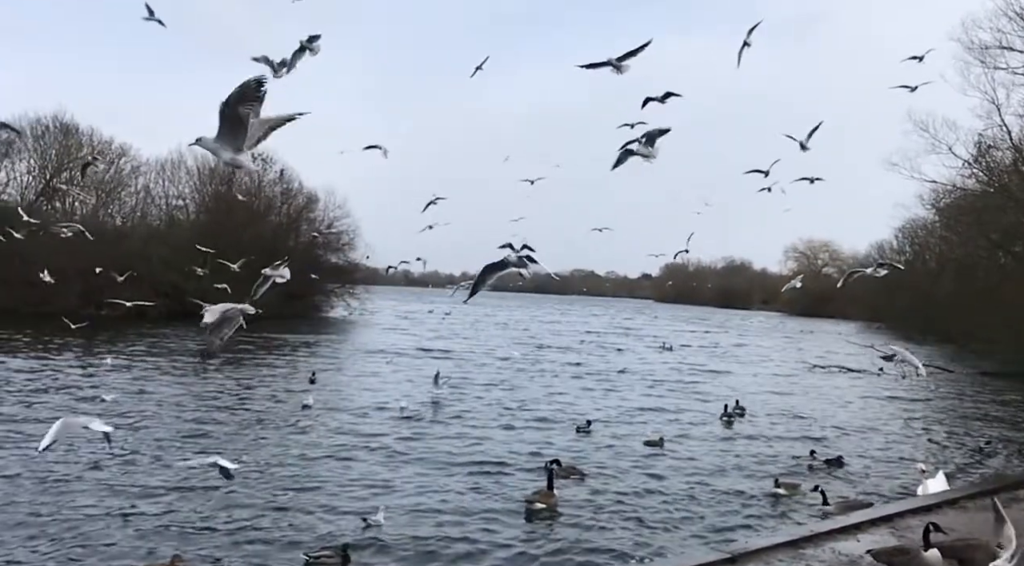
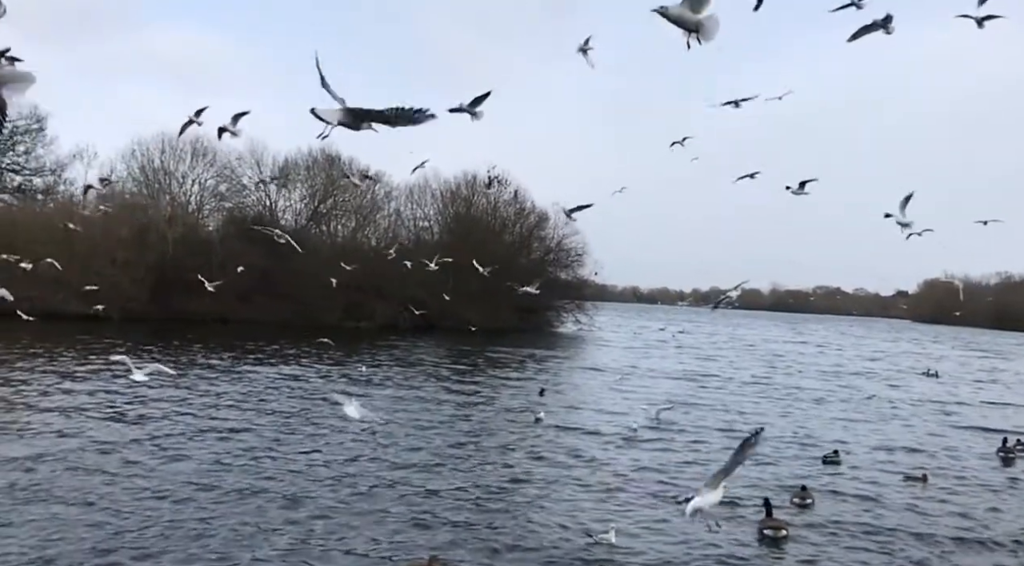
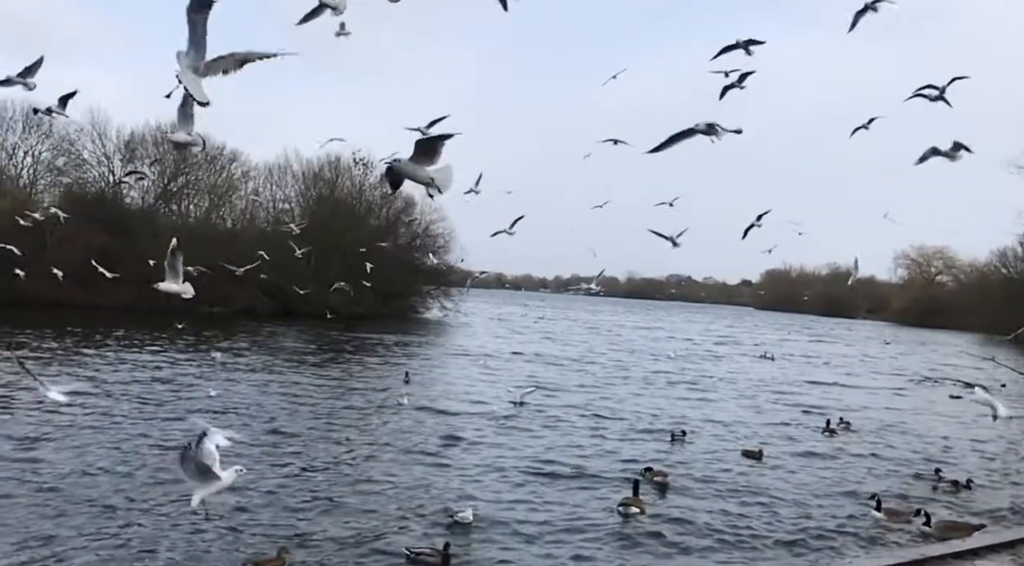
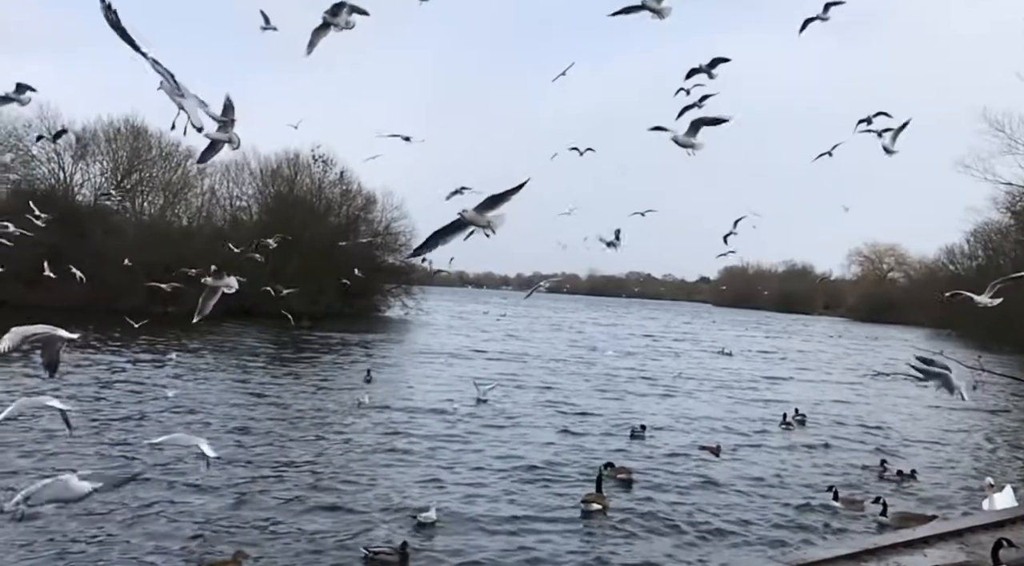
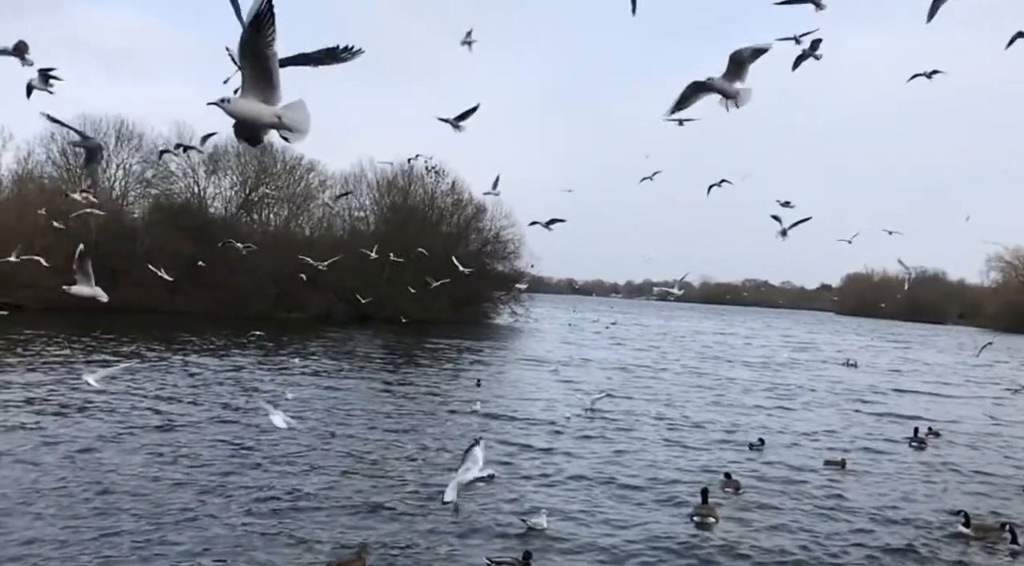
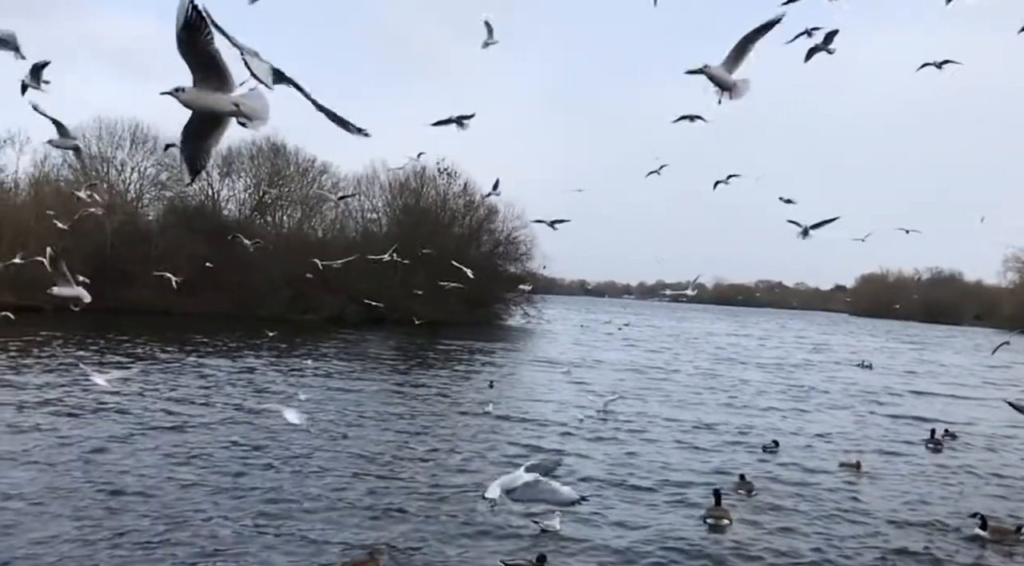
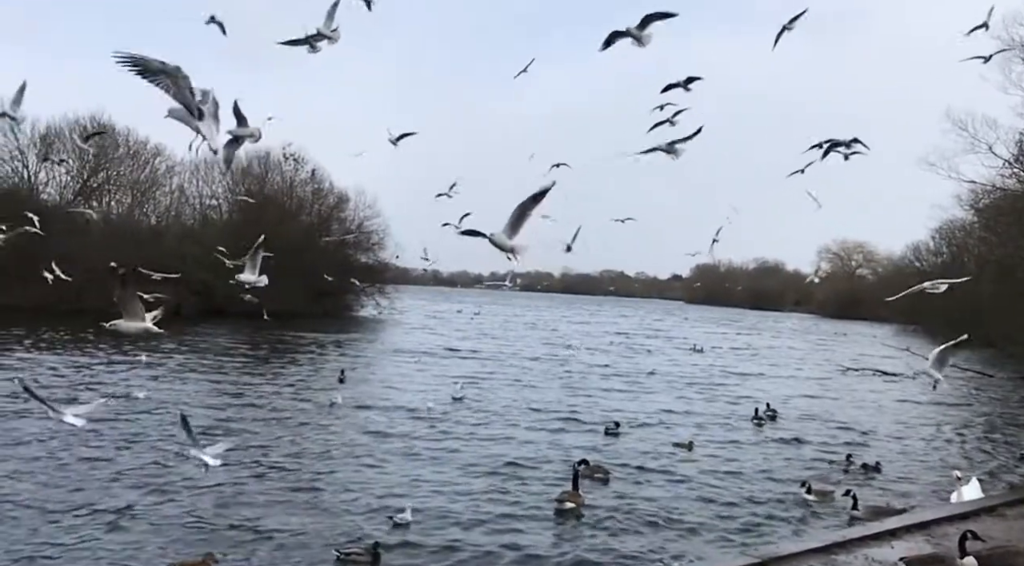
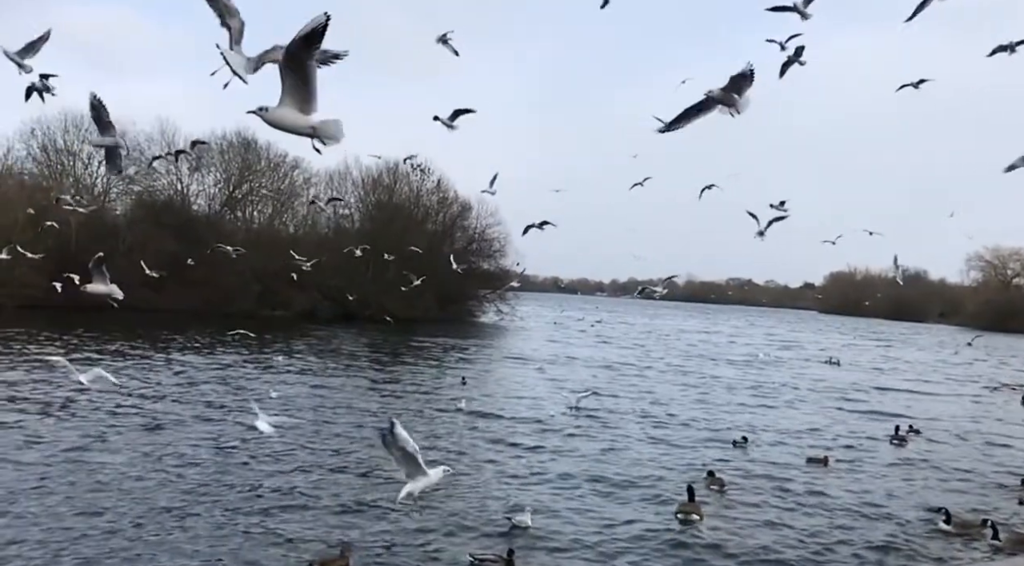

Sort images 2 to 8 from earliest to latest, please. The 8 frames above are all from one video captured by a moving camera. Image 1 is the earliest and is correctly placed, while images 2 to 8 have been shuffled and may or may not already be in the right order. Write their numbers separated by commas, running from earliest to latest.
7, 4, 3, 8, 5, 6, 2
